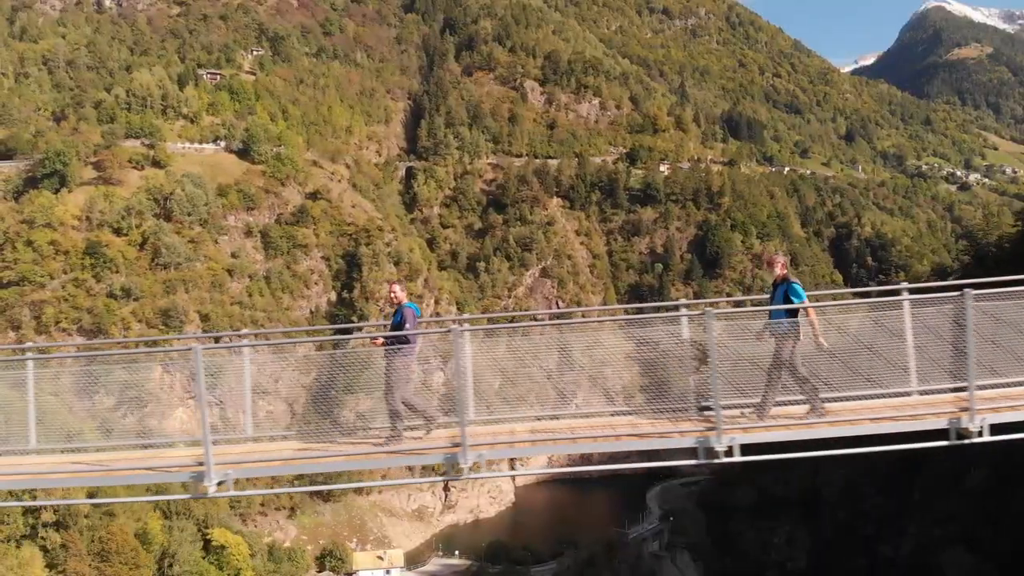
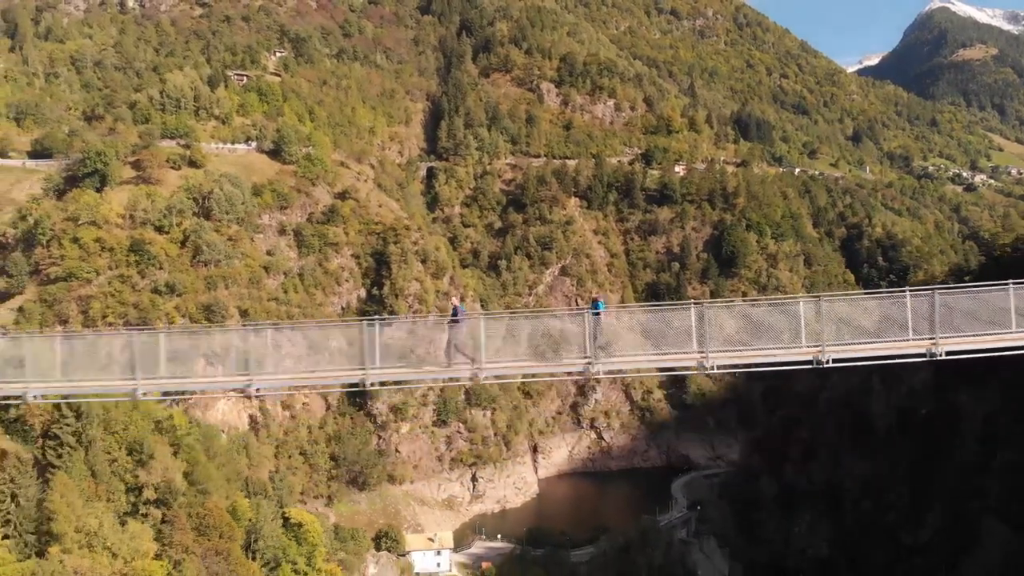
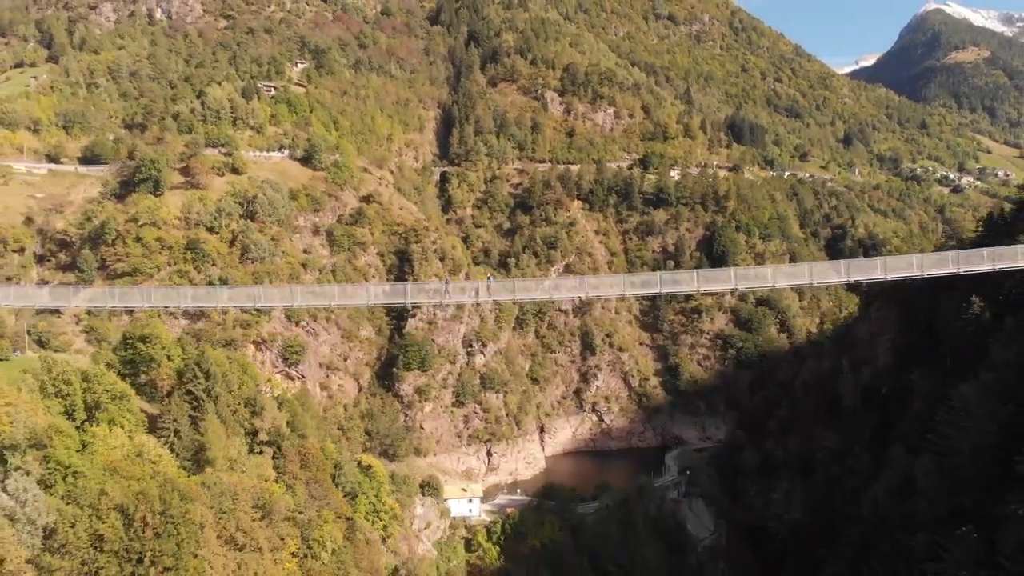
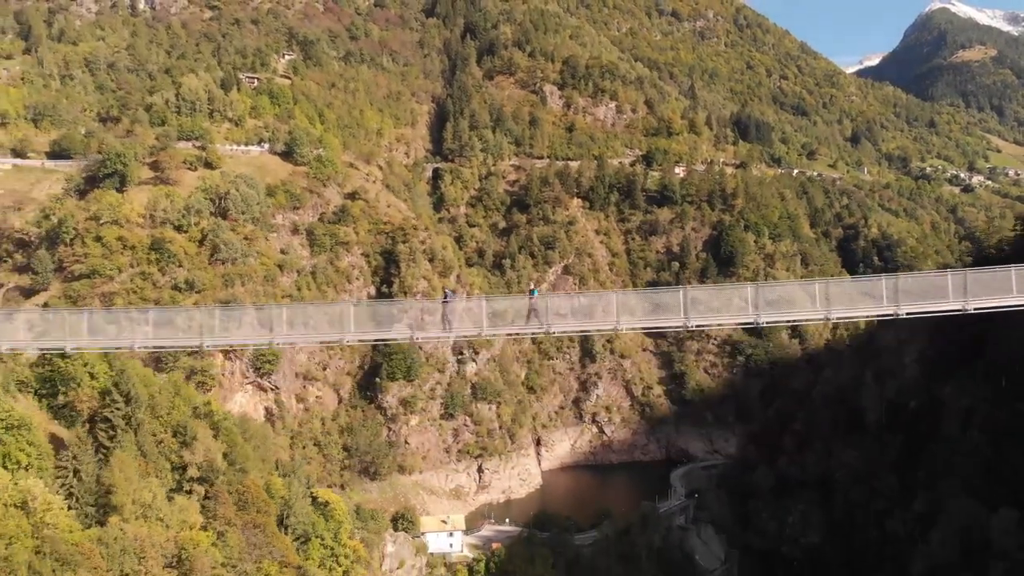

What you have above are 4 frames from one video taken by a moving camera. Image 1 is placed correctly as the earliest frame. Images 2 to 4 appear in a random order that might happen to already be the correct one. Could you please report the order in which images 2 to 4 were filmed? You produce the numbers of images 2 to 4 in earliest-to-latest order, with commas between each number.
2, 4, 3
